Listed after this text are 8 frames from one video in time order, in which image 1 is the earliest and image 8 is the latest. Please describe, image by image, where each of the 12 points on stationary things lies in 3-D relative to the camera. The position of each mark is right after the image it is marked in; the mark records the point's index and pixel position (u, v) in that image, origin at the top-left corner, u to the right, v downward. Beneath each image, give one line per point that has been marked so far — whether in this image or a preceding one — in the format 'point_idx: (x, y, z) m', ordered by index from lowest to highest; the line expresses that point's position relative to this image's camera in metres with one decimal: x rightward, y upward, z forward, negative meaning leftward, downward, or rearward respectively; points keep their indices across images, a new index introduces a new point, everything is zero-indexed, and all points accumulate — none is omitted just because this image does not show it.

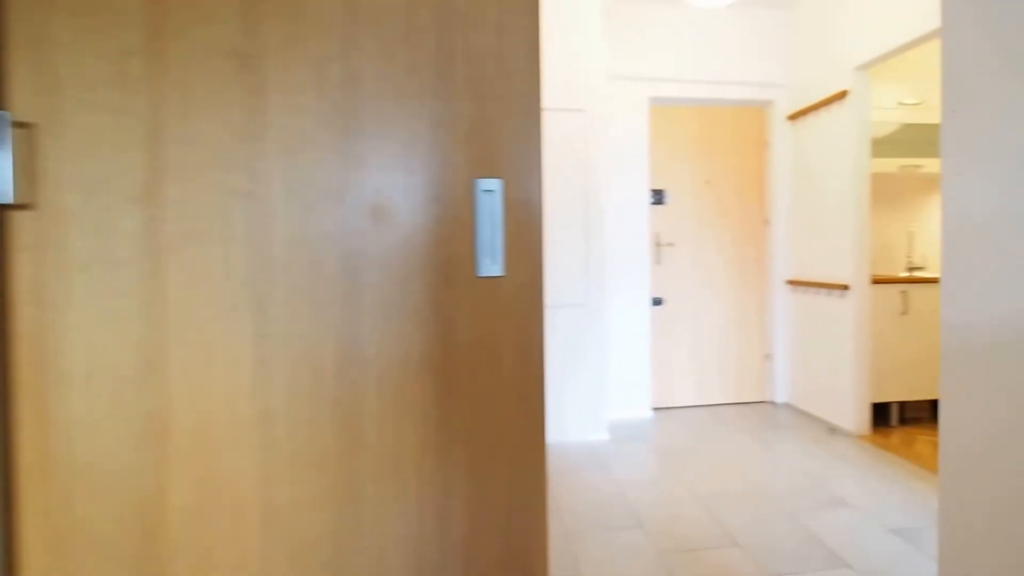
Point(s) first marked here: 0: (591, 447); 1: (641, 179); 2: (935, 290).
0: (+0.4, -0.9, +3.1) m
1: (+0.8, +0.6, +3.6) m
2: (+2.2, 0.0, +3.0) m
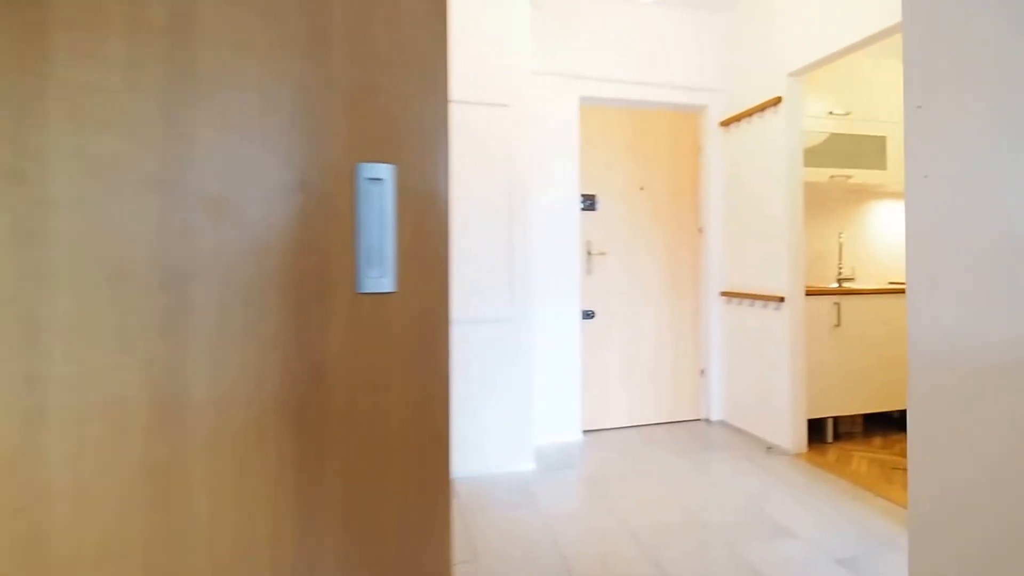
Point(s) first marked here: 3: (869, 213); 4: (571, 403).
0: (0.0, -0.9, +2.9) m
1: (+0.4, +0.6, +3.3) m
2: (+1.9, -0.1, +3.0) m
3: (+2.2, +0.5, +3.5) m
4: (+0.3, -0.7, +3.4) m
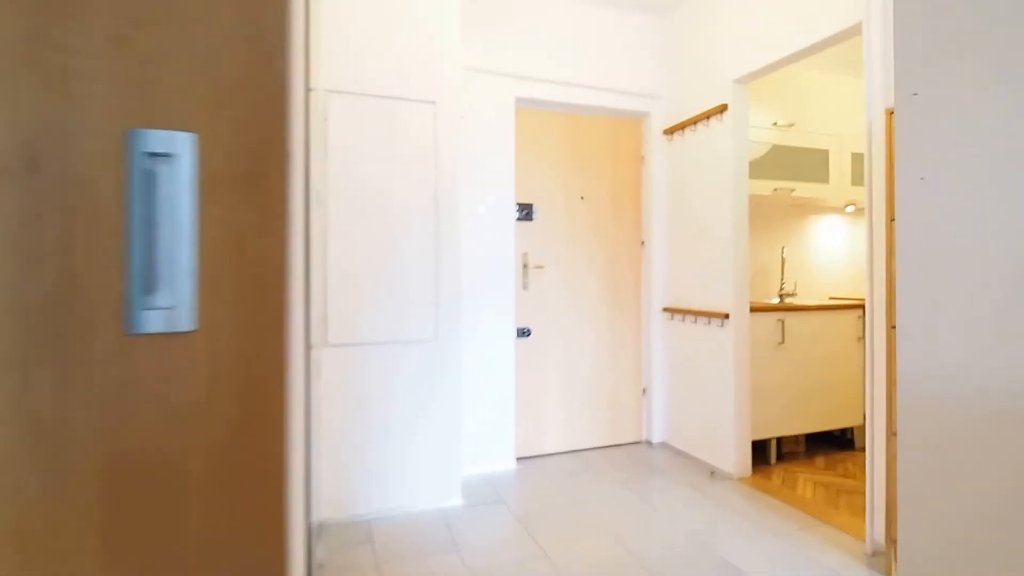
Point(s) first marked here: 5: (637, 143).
0: (-0.3, -1.0, +2.6) m
1: (0.0, +0.5, +3.1) m
2: (+1.5, -0.2, +2.9) m
3: (+1.8, +0.4, +3.4) m
4: (0.0, -0.8, +3.1) m
5: (+0.8, +0.9, +3.5) m
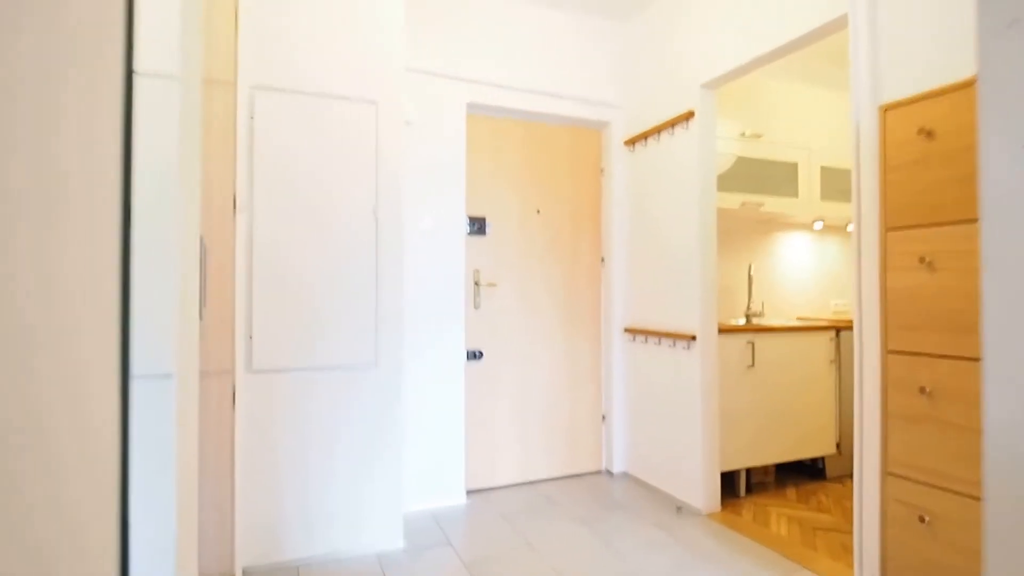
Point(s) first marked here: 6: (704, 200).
0: (-0.5, -1.1, +2.2) m
1: (-0.3, +0.4, +2.8) m
2: (+1.3, -0.2, +2.7) m
3: (+1.5, +0.3, +3.3) m
4: (-0.3, -0.8, +2.7) m
5: (+0.5, +0.8, +3.2) m
6: (+0.9, +0.4, +2.6) m
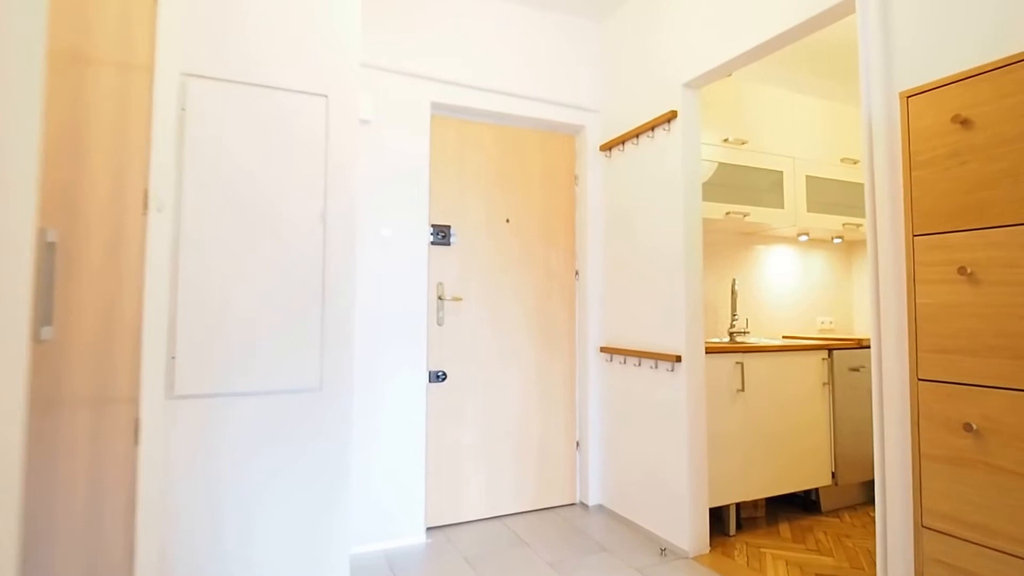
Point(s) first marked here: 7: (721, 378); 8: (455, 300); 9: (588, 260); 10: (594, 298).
0: (-0.6, -1.1, +1.8) m
1: (-0.4, +0.3, +2.5) m
2: (+1.1, -0.3, +2.5) m
3: (+1.3, +0.2, +3.1) m
4: (-0.4, -0.9, +2.4) m
5: (+0.3, +0.7, +3.0) m
6: (+0.7, +0.4, +2.3) m
7: (+0.9, -0.4, +2.4) m
8: (-0.3, -0.1, +2.7) m
9: (+0.4, +0.1, +2.9) m
10: (+0.4, -0.1, +2.9) m
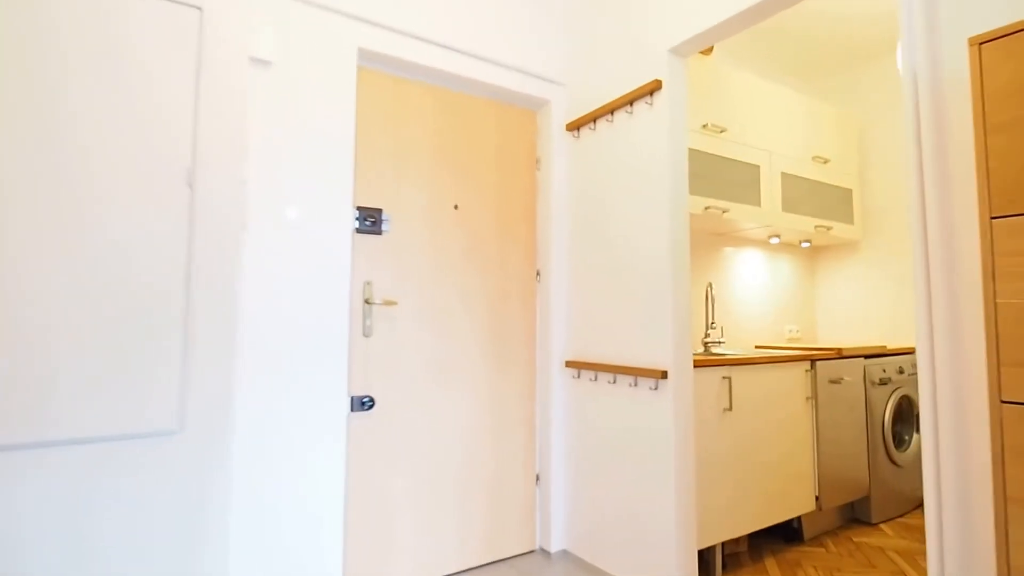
0: (-0.7, -1.1, +1.3) m
1: (-0.6, +0.3, +2.0) m
2: (+0.9, -0.3, +2.2) m
3: (+1.1, +0.1, +2.8) m
4: (-0.6, -0.9, +1.9) m
5: (+0.1, +0.7, +2.6) m
6: (+0.6, +0.3, +2.0) m
7: (+0.7, -0.4, +2.0) m
8: (-0.5, -0.1, +2.2) m
9: (+0.2, +0.1, +2.5) m
10: (+0.2, -0.1, +2.5) m
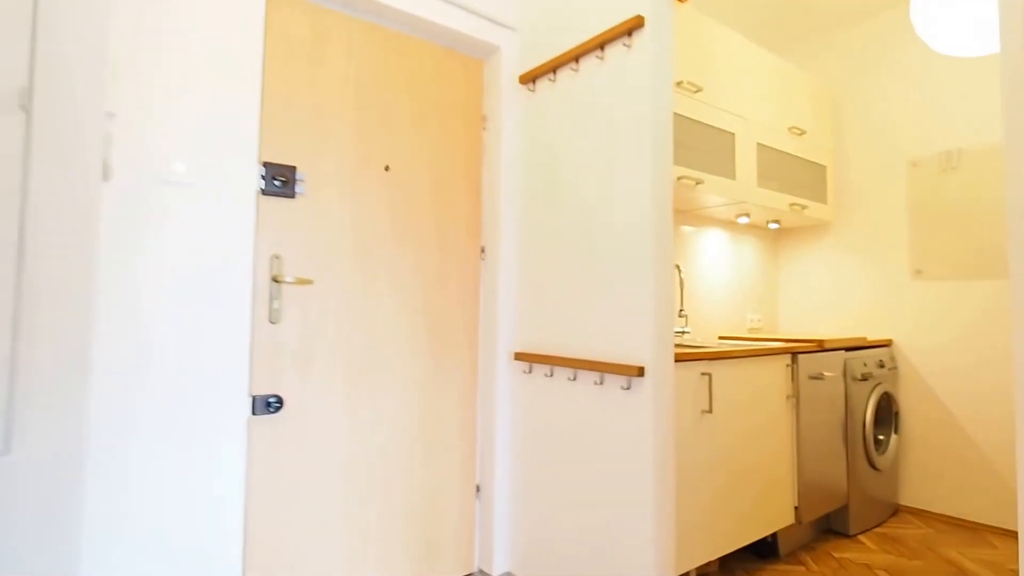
0: (-0.8, -1.1, +0.9) m
1: (-0.7, +0.4, +1.5) m
2: (+0.7, -0.3, +1.9) m
3: (+0.8, +0.2, +2.5) m
4: (-0.8, -0.8, +1.5) m
5: (-0.1, +0.7, +2.2) m
6: (+0.4, +0.4, +1.7) m
7: (+0.5, -0.3, +1.7) m
8: (-0.6, 0.0, +1.7) m
9: (-0.1, +0.2, +2.1) m
10: (0.0, 0.0, +2.1) m
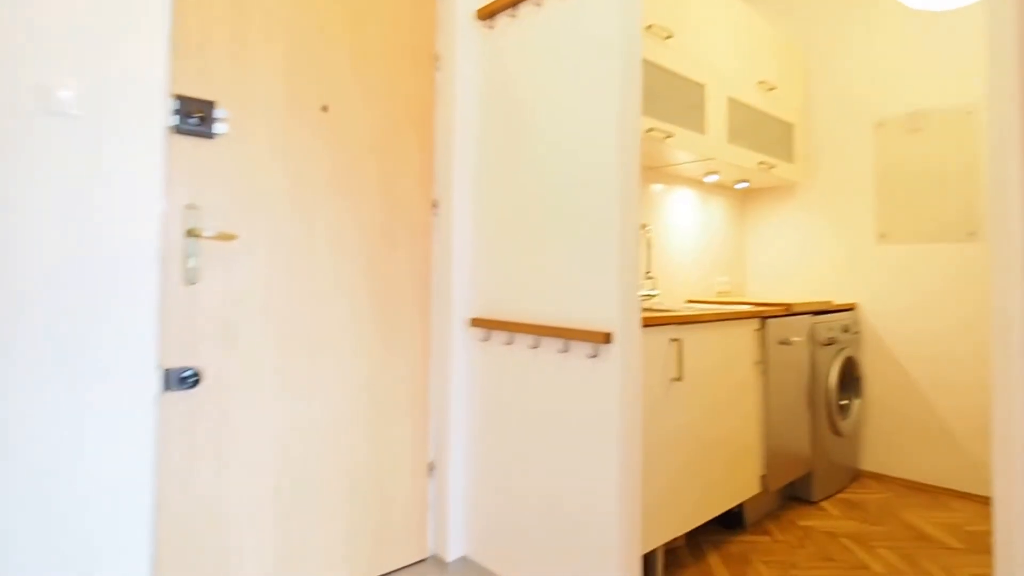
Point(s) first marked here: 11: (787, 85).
0: (-0.9, -1.0, +0.7) m
1: (-0.8, +0.5, +1.3) m
2: (+0.6, -0.1, +1.8) m
3: (+0.6, +0.4, +2.4) m
4: (-0.9, -0.7, +1.2) m
5: (-0.3, +0.9, +2.0) m
6: (+0.3, +0.5, +1.5) m
7: (+0.4, -0.2, +1.6) m
8: (-0.8, +0.1, +1.5) m
9: (-0.2, +0.3, +1.9) m
10: (-0.2, +0.1, +2.0) m
11: (+1.2, +0.9, +2.5) m
